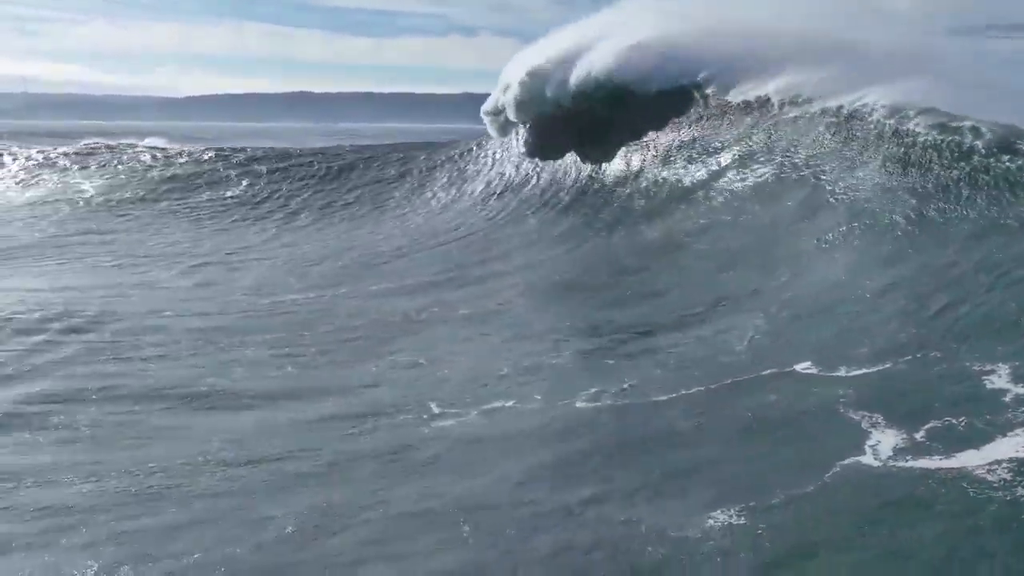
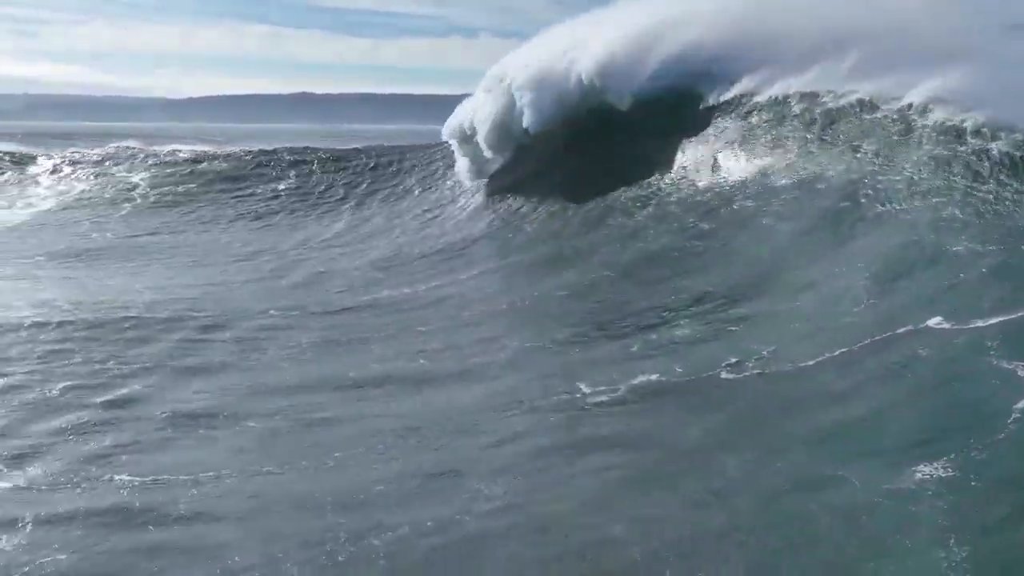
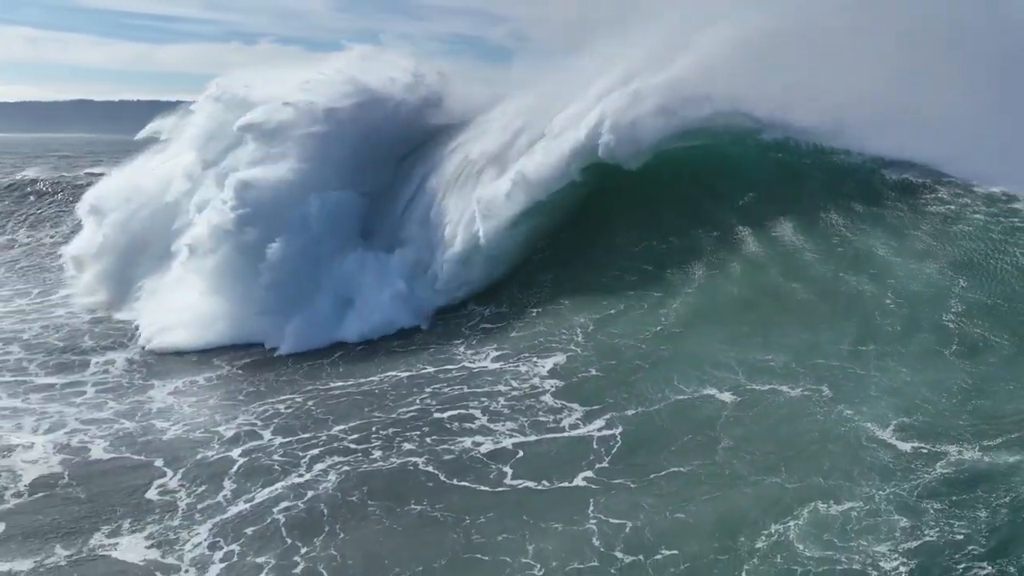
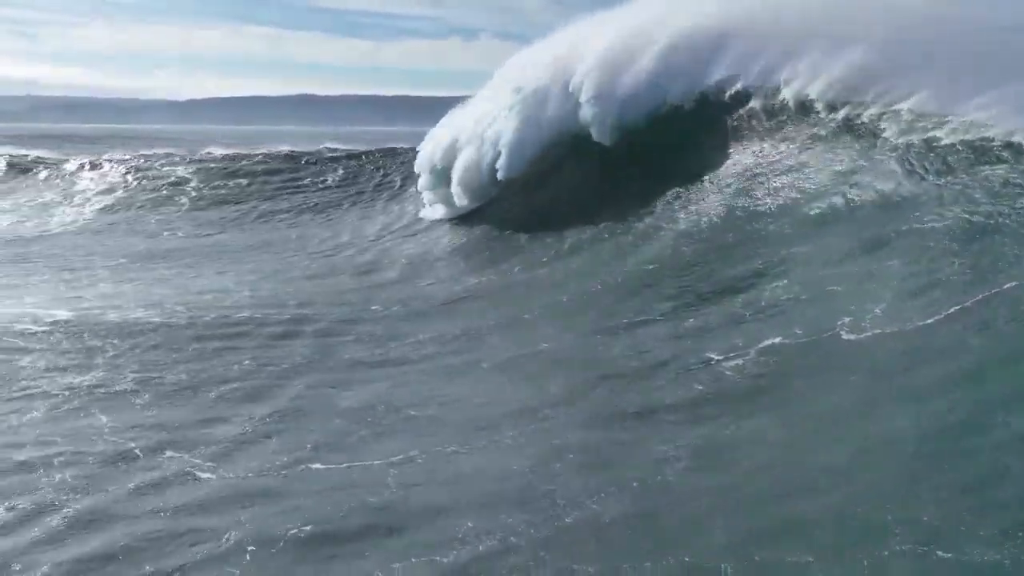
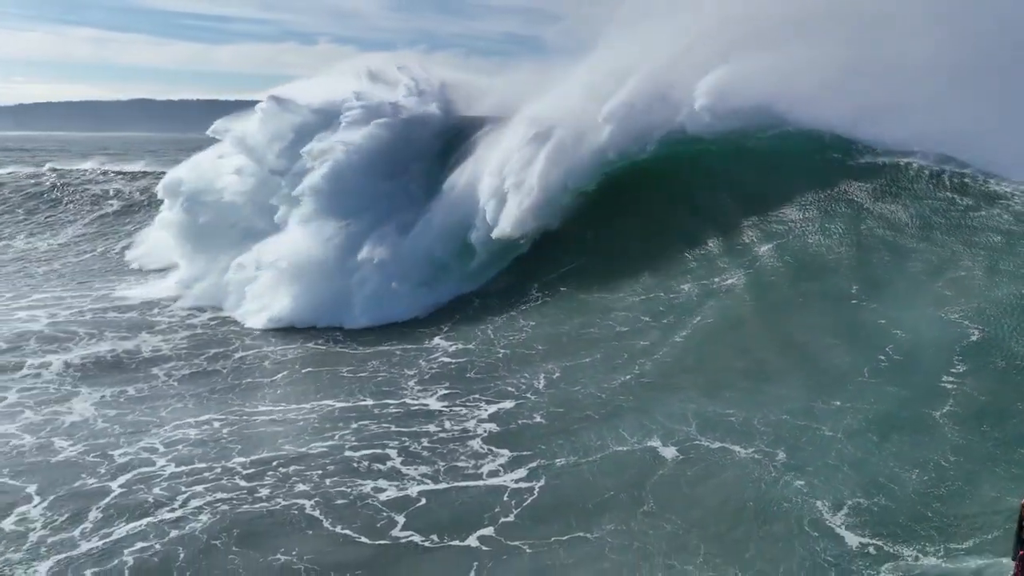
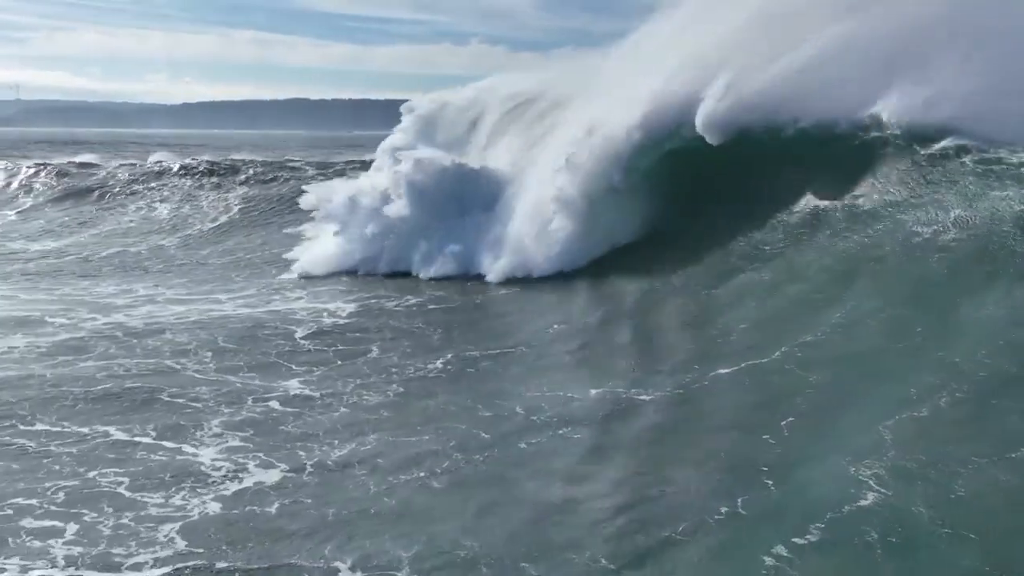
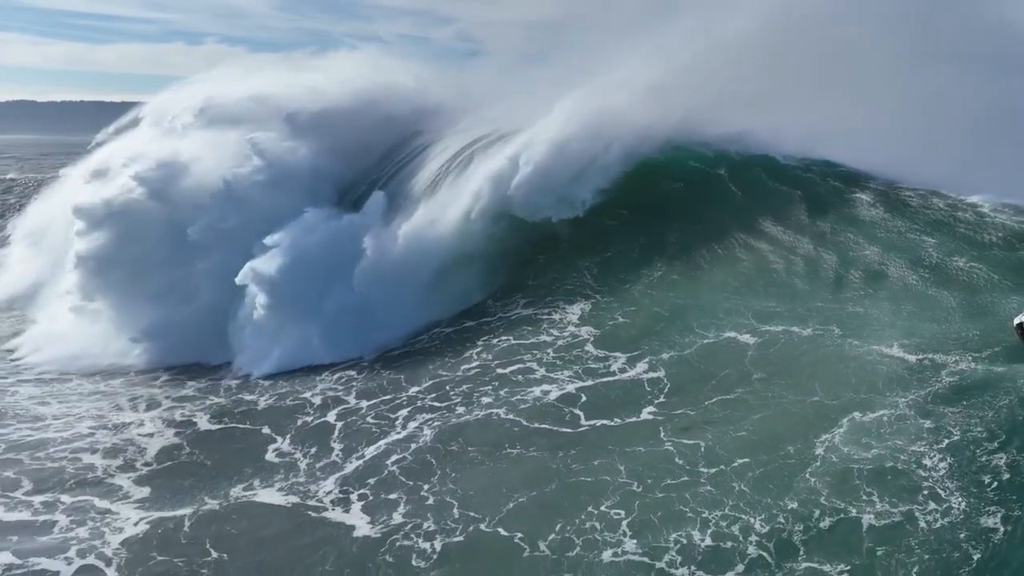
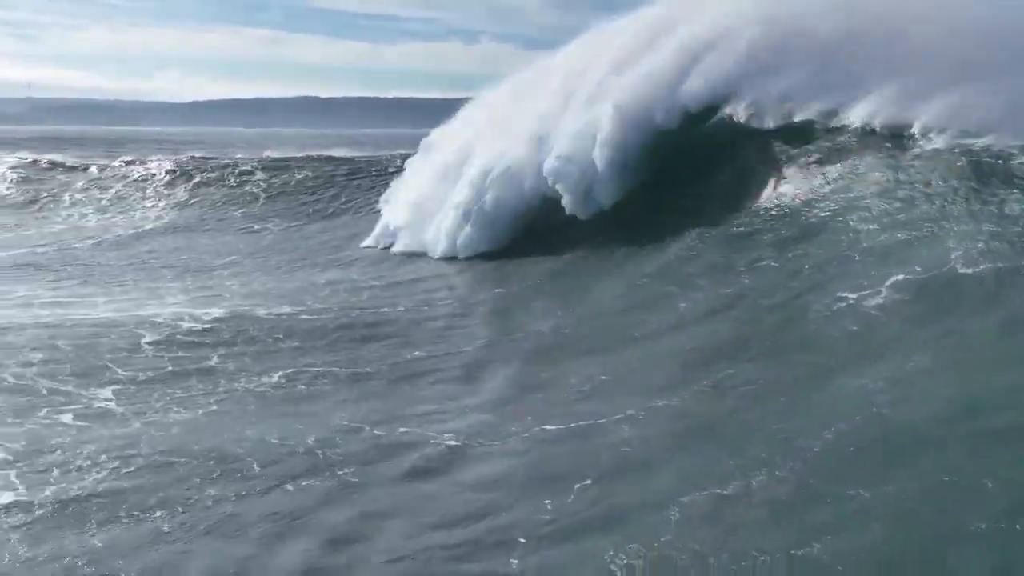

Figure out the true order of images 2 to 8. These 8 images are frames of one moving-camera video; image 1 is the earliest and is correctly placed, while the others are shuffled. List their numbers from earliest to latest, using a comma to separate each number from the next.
2, 4, 8, 6, 5, 3, 7
